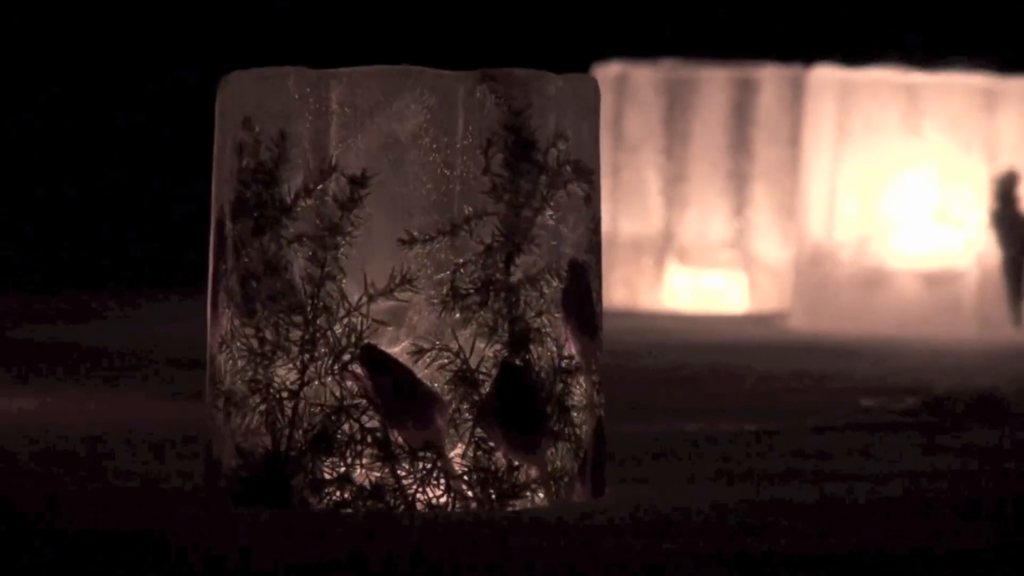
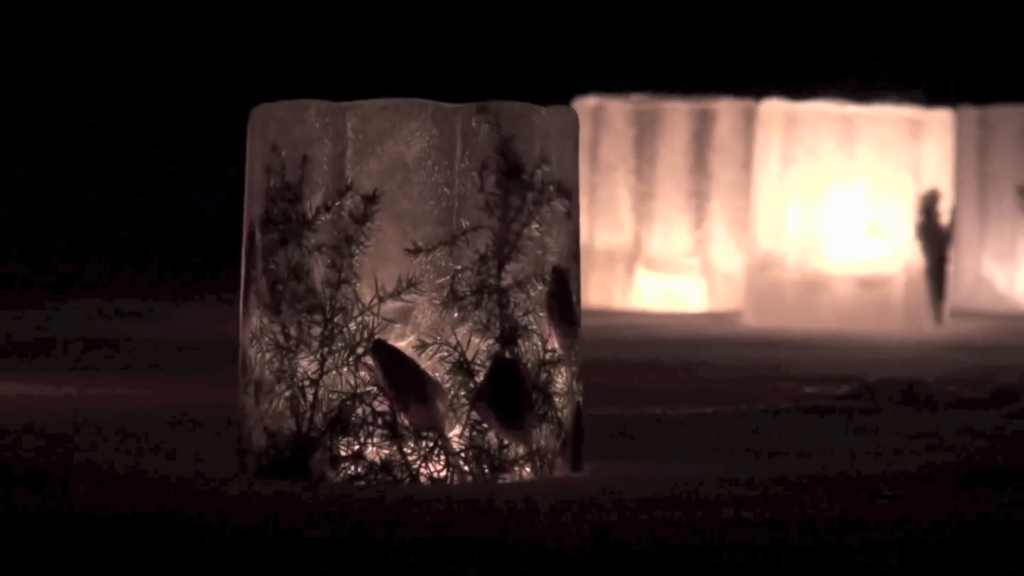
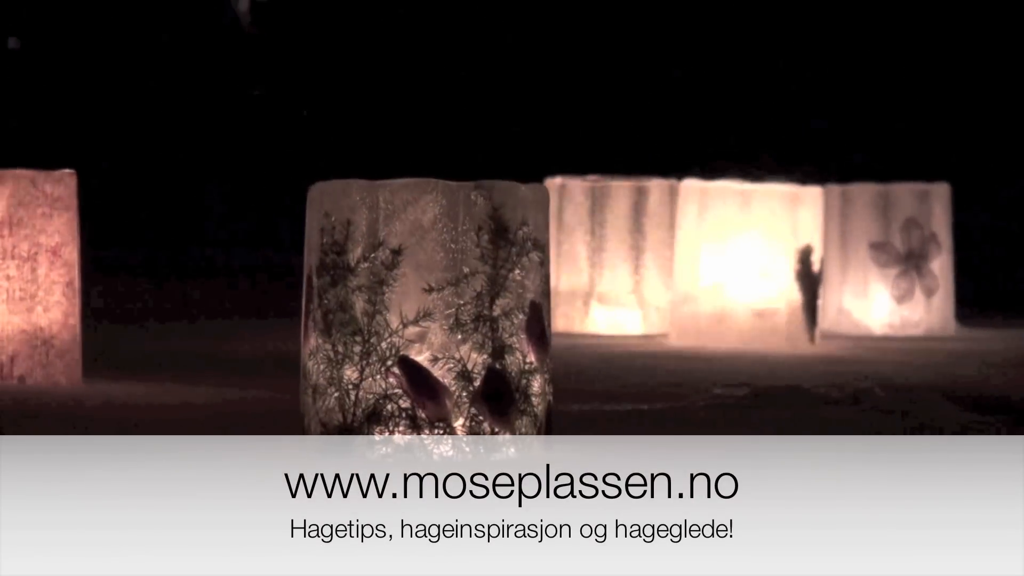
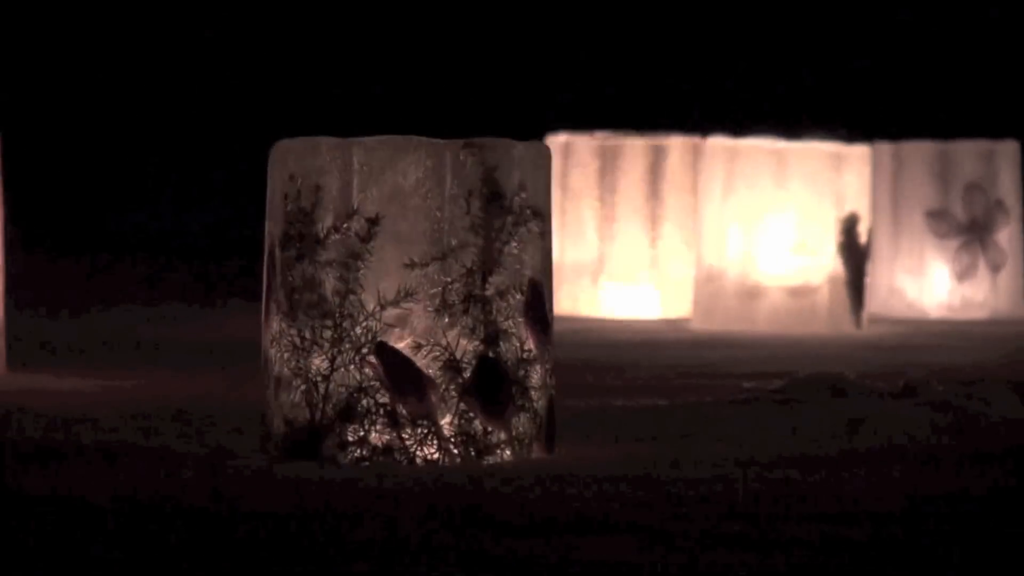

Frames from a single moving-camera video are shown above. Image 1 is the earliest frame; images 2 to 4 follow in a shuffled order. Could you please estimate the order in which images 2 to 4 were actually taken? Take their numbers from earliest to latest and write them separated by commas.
2, 4, 3
